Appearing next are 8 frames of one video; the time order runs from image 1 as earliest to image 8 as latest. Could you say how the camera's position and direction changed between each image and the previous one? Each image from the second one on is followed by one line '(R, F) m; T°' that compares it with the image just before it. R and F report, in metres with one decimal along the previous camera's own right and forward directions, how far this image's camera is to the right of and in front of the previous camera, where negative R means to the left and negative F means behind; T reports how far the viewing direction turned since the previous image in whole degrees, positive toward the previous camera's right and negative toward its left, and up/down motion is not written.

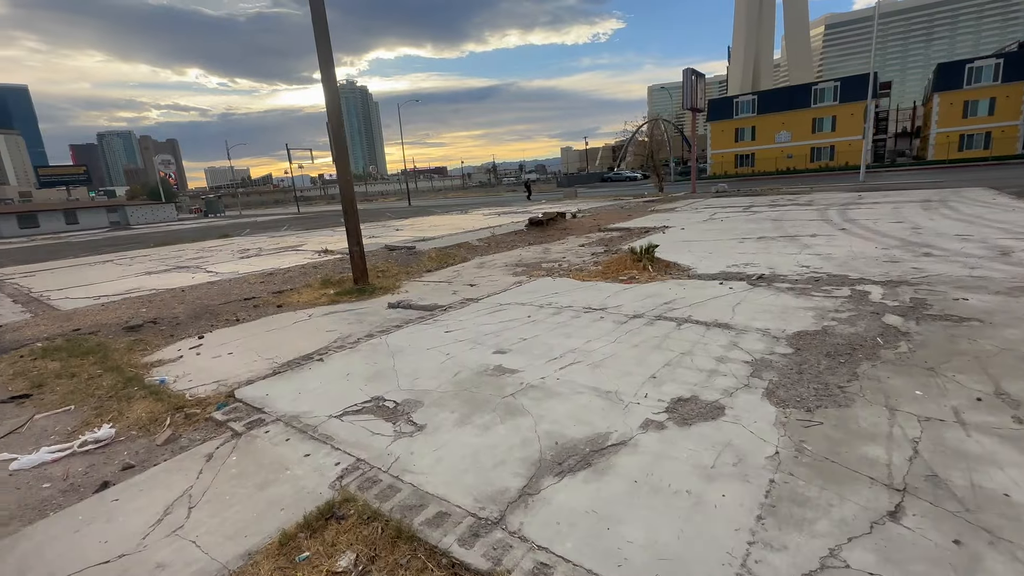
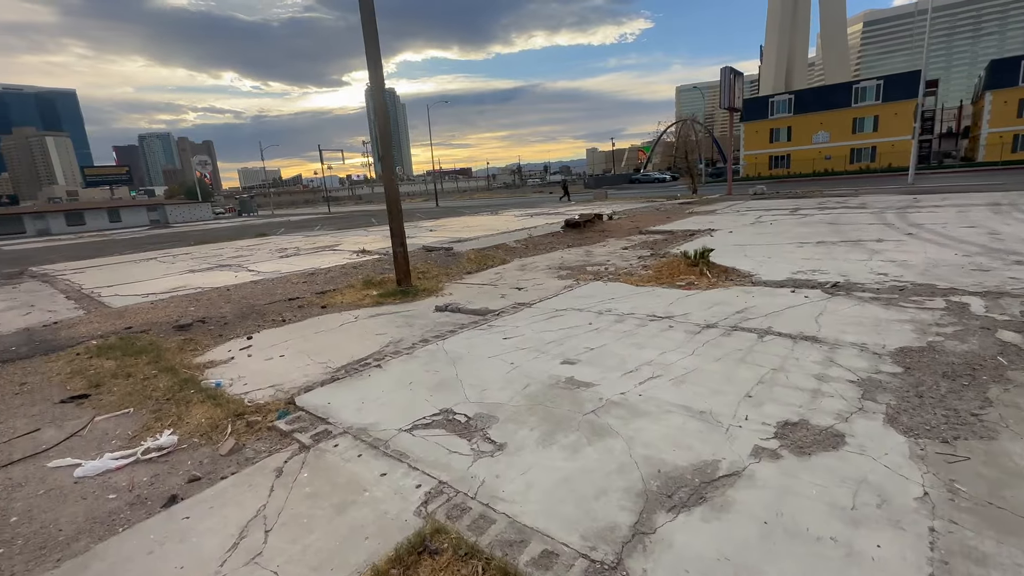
(-0.4, +0.3) m; -3°
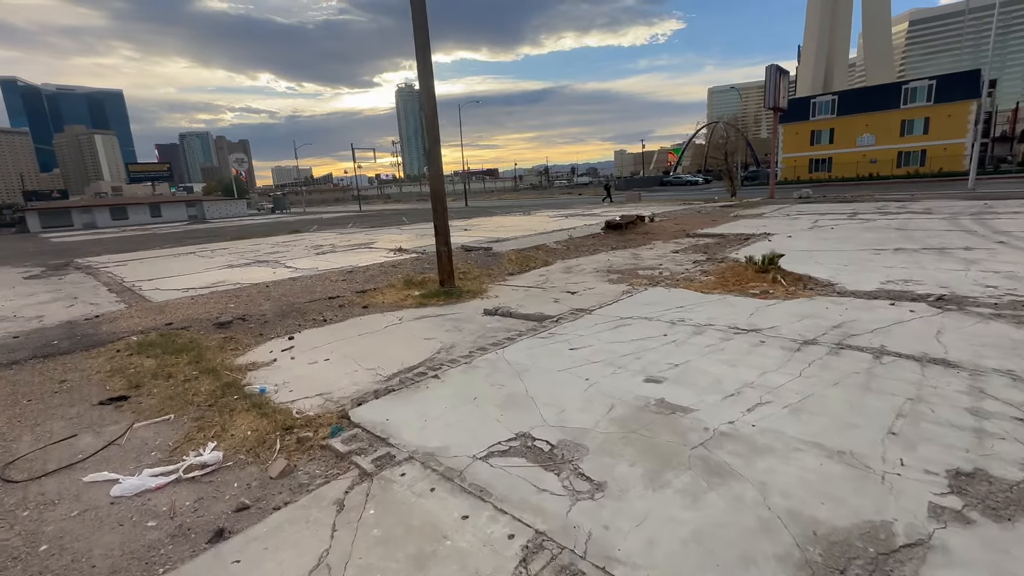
(-0.4, +0.5) m; -3°
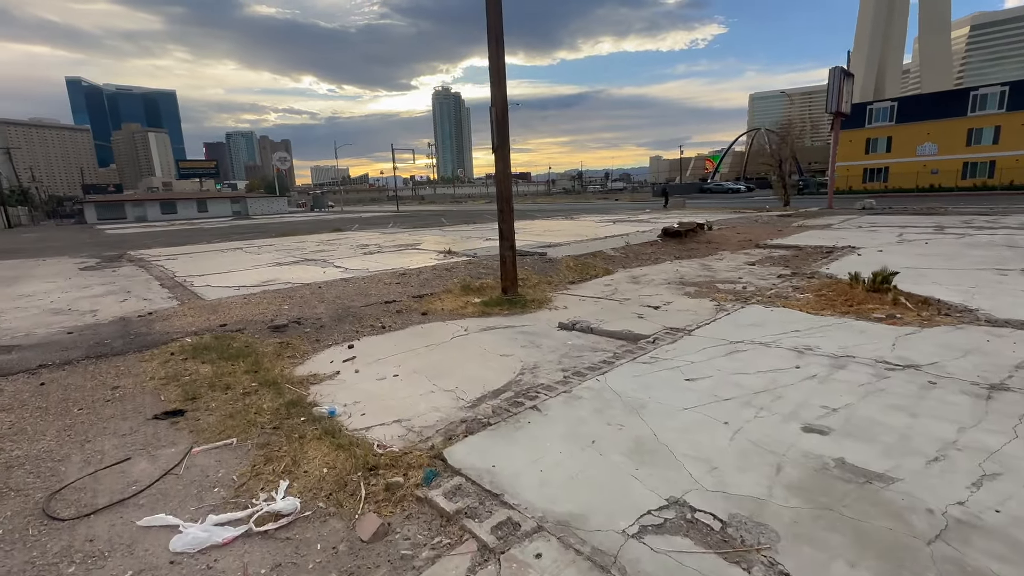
(-0.7, +0.6) m; -3°
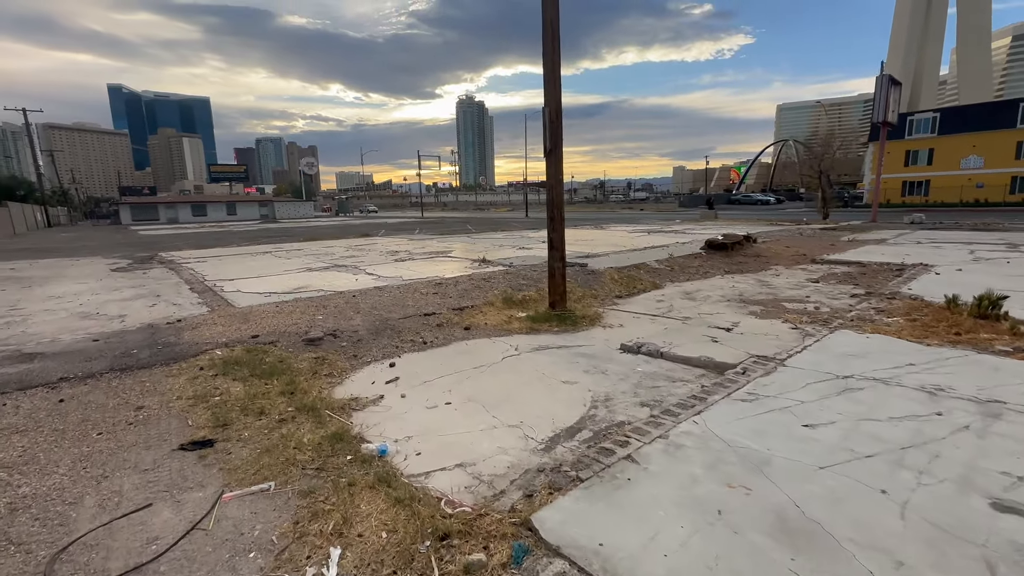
(-0.5, +0.6) m; -2°
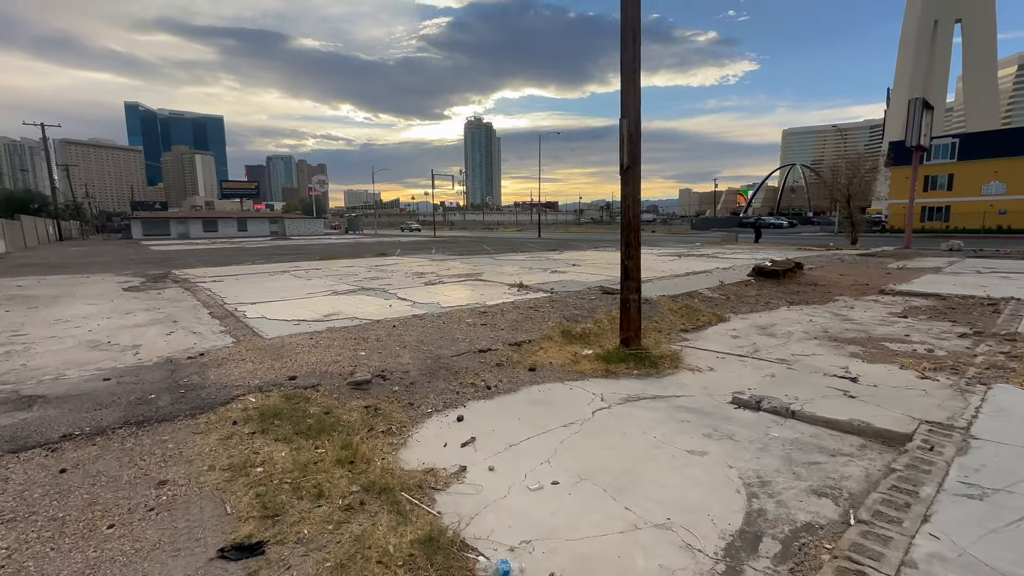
(-0.9, +0.9) m; -1°
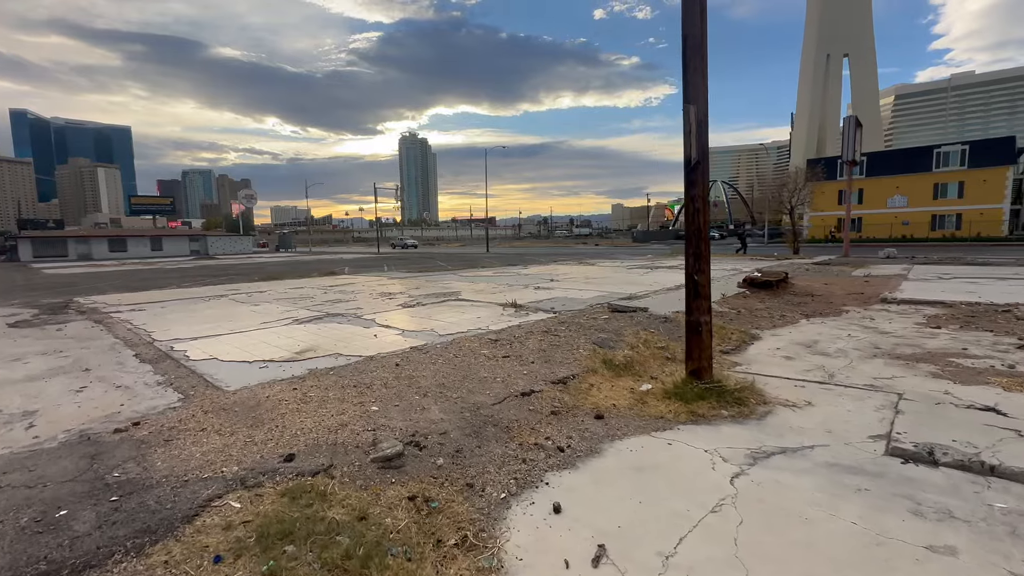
(-1.2, +1.4) m; +7°
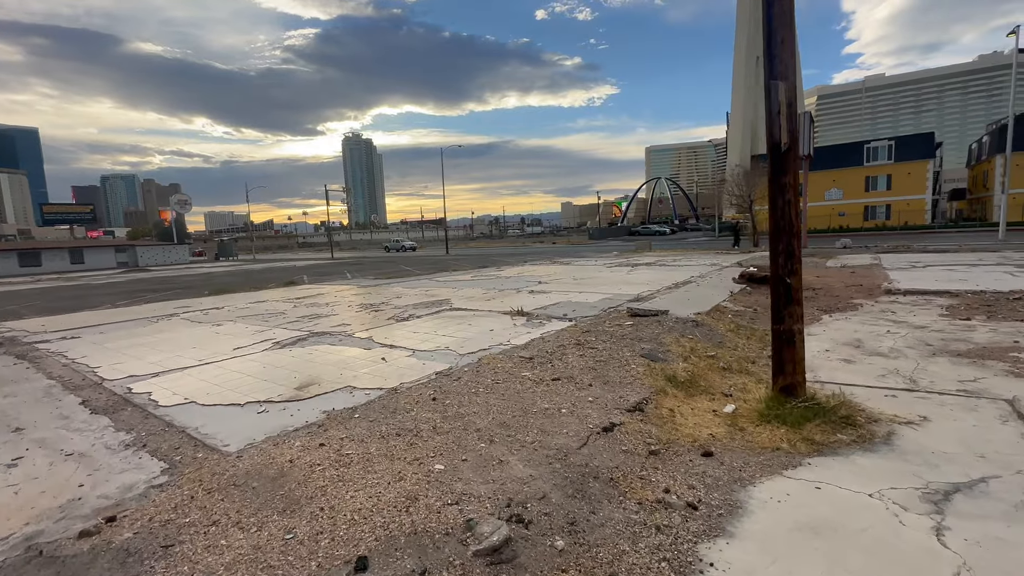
(-1.1, +1.0) m; +6°
